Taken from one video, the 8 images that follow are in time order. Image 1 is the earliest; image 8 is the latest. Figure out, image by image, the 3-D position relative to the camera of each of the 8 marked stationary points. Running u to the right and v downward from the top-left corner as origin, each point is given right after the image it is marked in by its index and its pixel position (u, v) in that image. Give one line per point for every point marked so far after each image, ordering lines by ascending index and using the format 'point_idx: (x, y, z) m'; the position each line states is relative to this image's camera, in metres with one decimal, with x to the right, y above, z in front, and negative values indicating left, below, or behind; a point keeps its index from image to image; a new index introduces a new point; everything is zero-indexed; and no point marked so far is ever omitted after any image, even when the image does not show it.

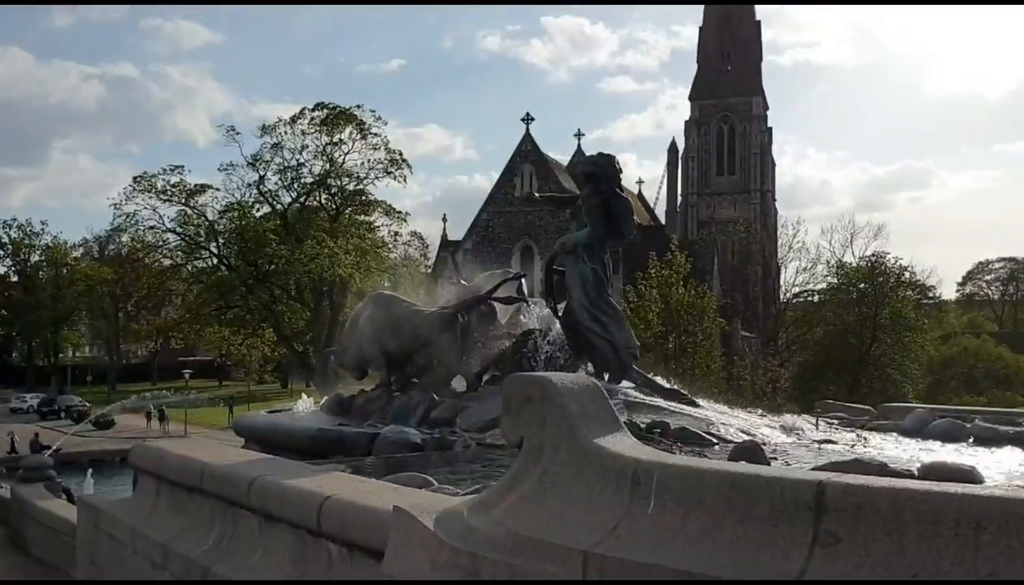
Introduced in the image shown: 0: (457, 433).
0: (-0.4, -1.2, +8.6) m
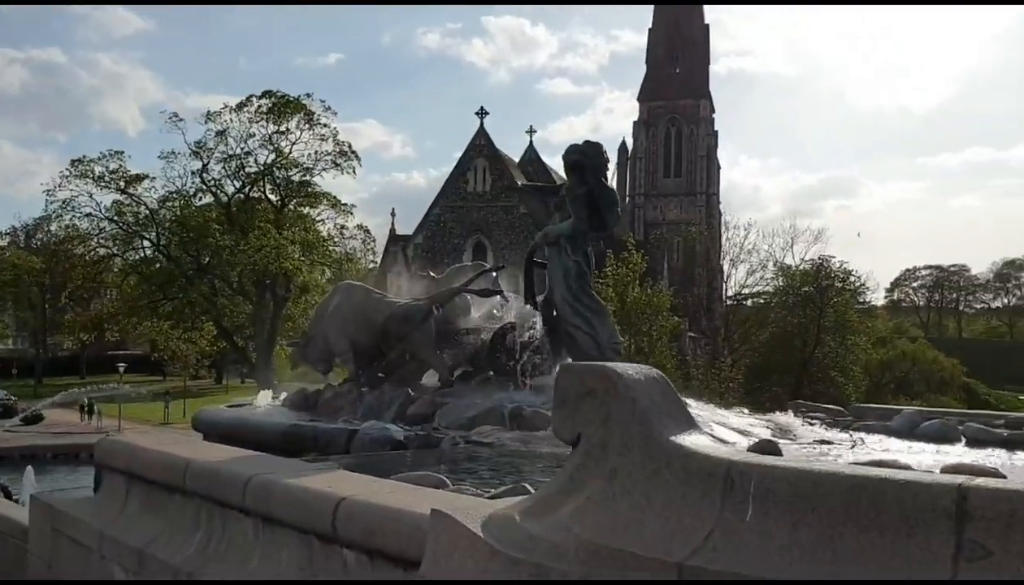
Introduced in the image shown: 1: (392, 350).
0: (-0.6, -1.1, +8.1) m
1: (-1.2, -0.6, +10.3) m
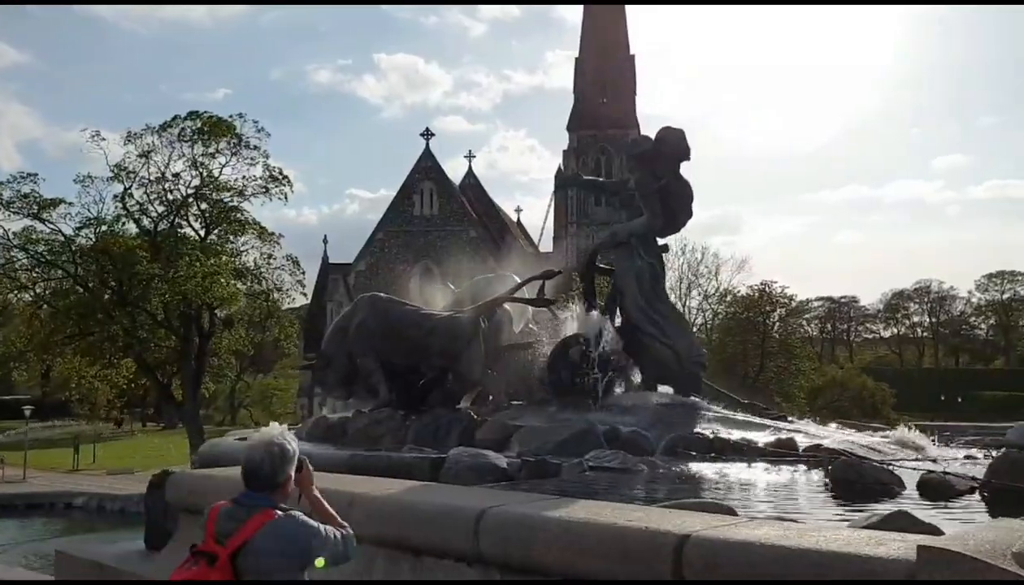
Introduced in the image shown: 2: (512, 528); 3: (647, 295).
0: (+0.2, -1.1, +6.9) m
1: (-0.6, -0.7, +9.0) m
2: (0.0, -0.8, +3.3) m
3: (+1.2, 0.0, +8.7) m
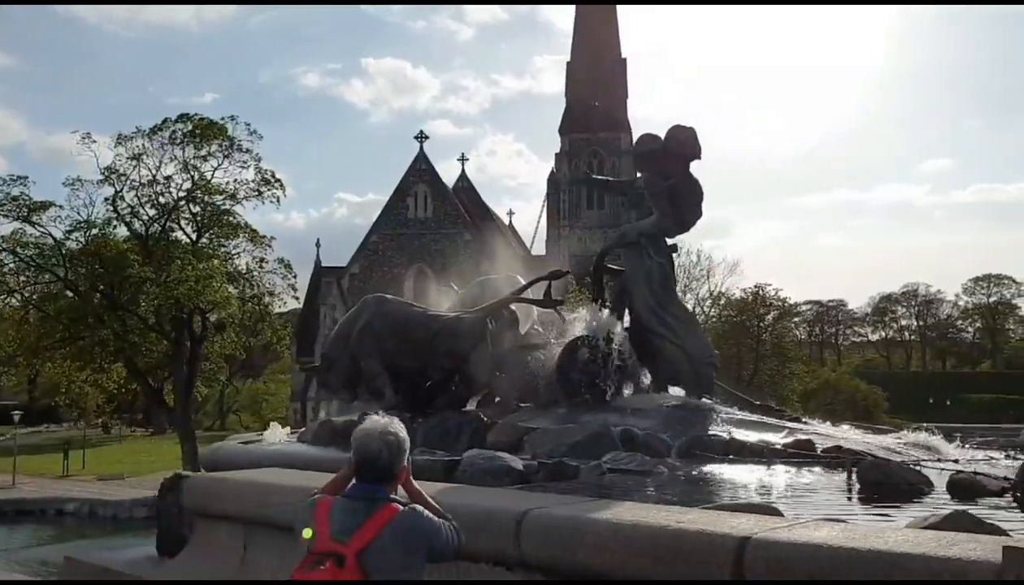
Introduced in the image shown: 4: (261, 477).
0: (+0.3, -1.1, +6.8) m
1: (-0.6, -0.7, +8.9) m
2: (+0.1, -0.8, +3.2) m
3: (+1.3, 0.0, +8.6) m
4: (-1.2, -0.9, +4.7) m
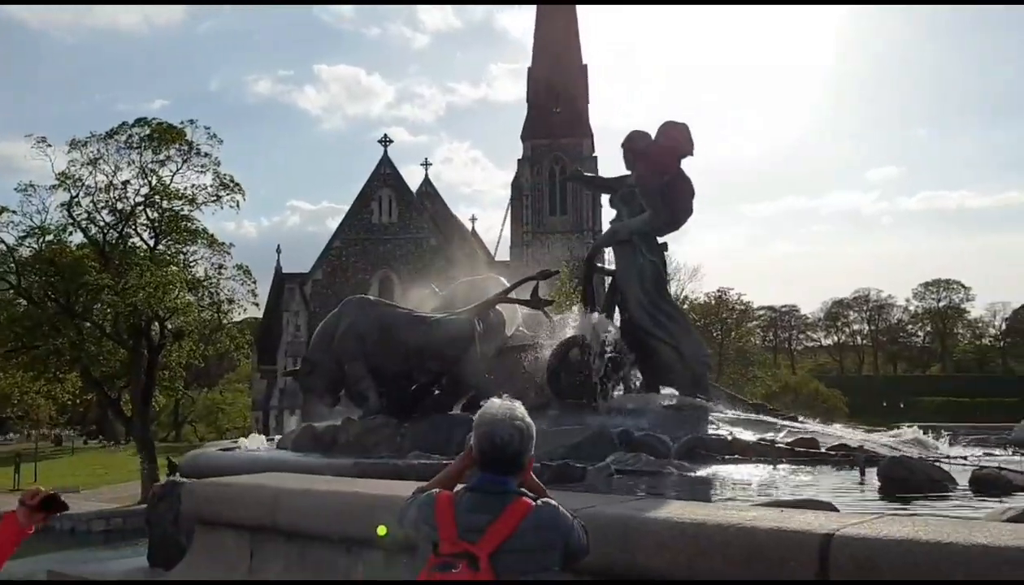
0: (+0.3, -1.1, +6.6) m
1: (-0.7, -0.7, +8.7) m
2: (+0.3, -0.7, +3.0) m
3: (+1.2, 0.0, +8.5) m
4: (-1.1, -0.8, +4.4) m
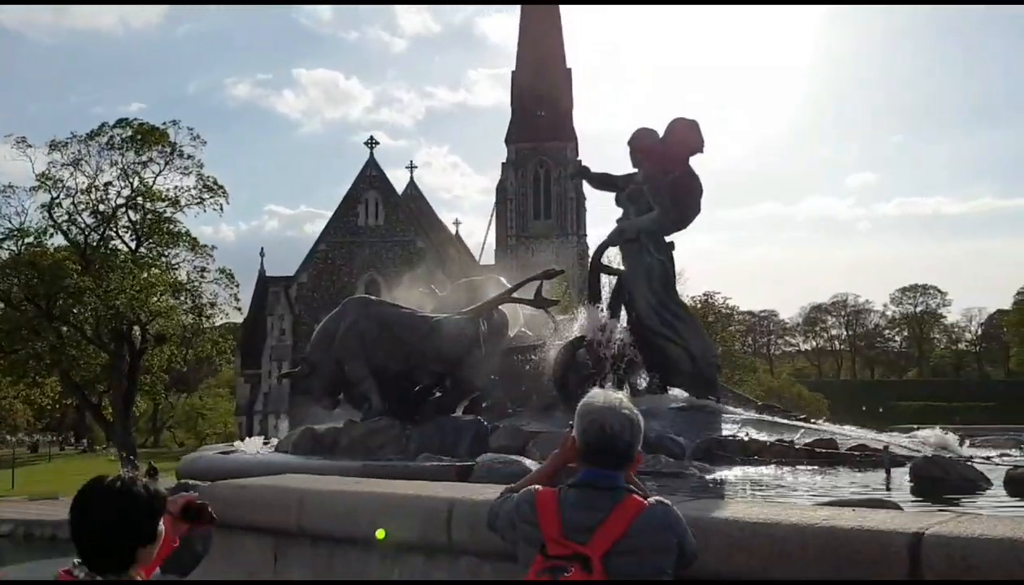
0: (+0.4, -1.1, +6.5) m
1: (-0.6, -0.7, +8.5) m
2: (+0.5, -0.7, +2.8) m
3: (+1.2, 0.0, +8.4) m
4: (-1.0, -0.8, +4.2) m
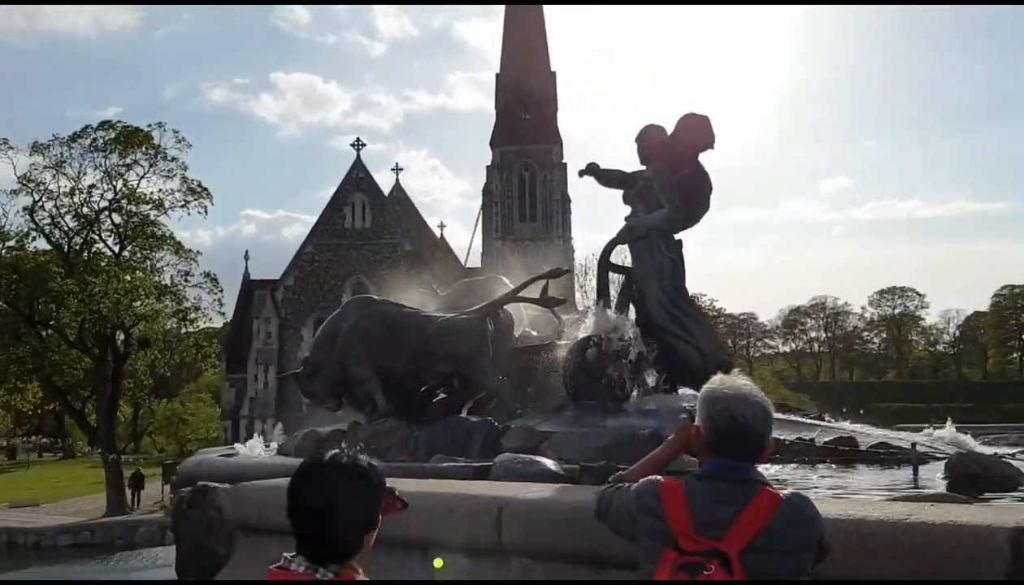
0: (+0.5, -1.1, +6.3) m
1: (-0.6, -0.7, +8.4) m
2: (+0.7, -0.6, +2.7) m
3: (+1.3, 0.0, +8.3) m
4: (-0.8, -0.8, +4.1) m
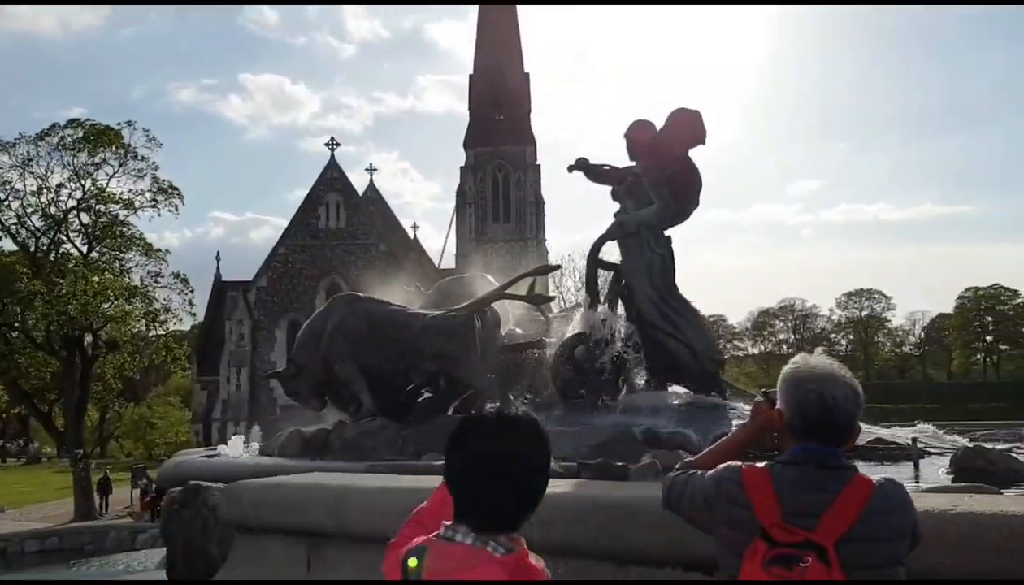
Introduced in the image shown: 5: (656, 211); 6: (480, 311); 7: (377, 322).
0: (+0.5, -1.0, +6.2) m
1: (-0.6, -0.7, +8.2) m
2: (+0.7, -0.6, +2.6) m
3: (+1.2, 0.0, +8.2) m
4: (-0.8, -0.7, +3.9) m
5: (+1.2, +0.7, +8.1) m
6: (-0.3, -0.2, +8.5) m
7: (-1.1, -0.3, +8.3) m
